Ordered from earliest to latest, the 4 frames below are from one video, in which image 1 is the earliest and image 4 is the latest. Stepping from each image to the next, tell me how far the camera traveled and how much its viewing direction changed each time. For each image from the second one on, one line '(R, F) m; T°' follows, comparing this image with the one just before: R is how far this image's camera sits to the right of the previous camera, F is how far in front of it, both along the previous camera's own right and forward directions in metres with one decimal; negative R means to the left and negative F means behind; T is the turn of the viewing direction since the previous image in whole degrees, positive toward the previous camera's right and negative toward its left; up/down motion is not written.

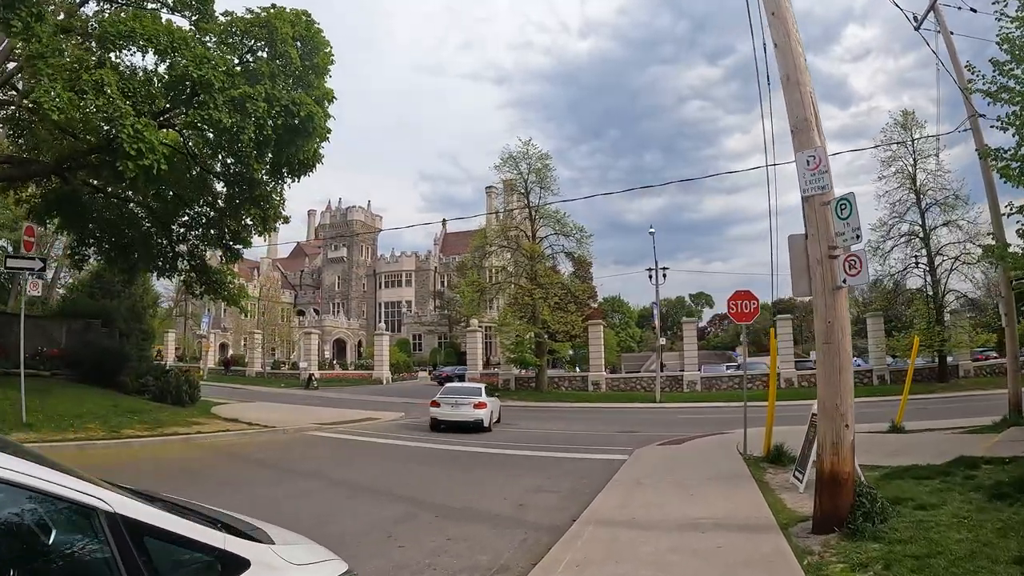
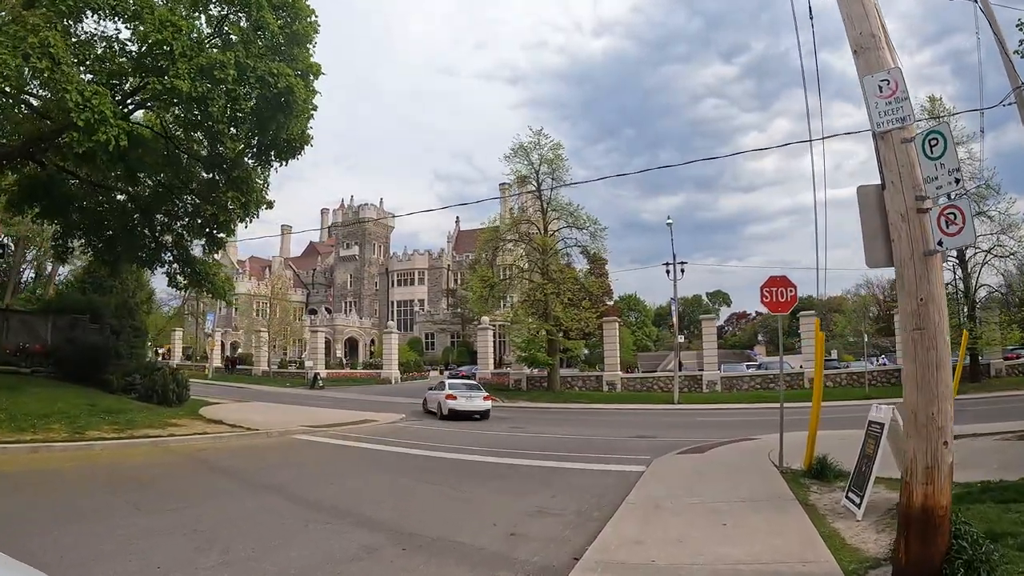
(+0.3, +1.5) m; -1°
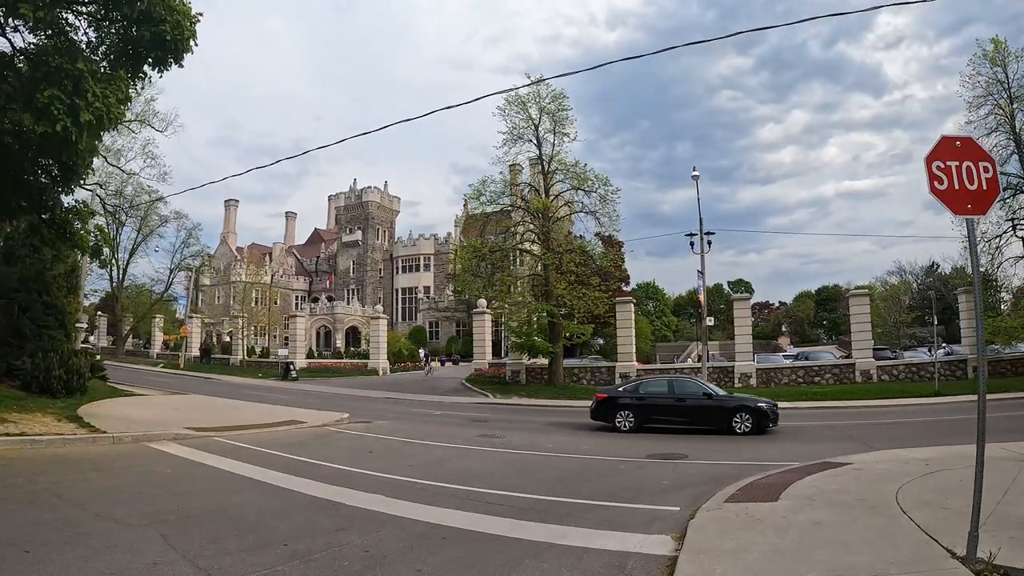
(+1.0, +5.2) m; -2°
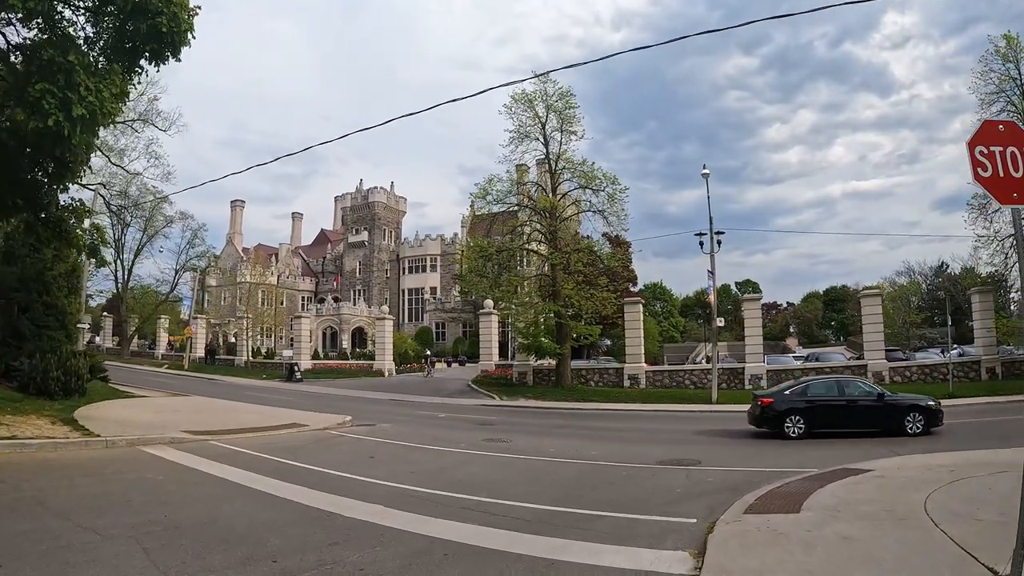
(0.0, +0.4) m; -1°
